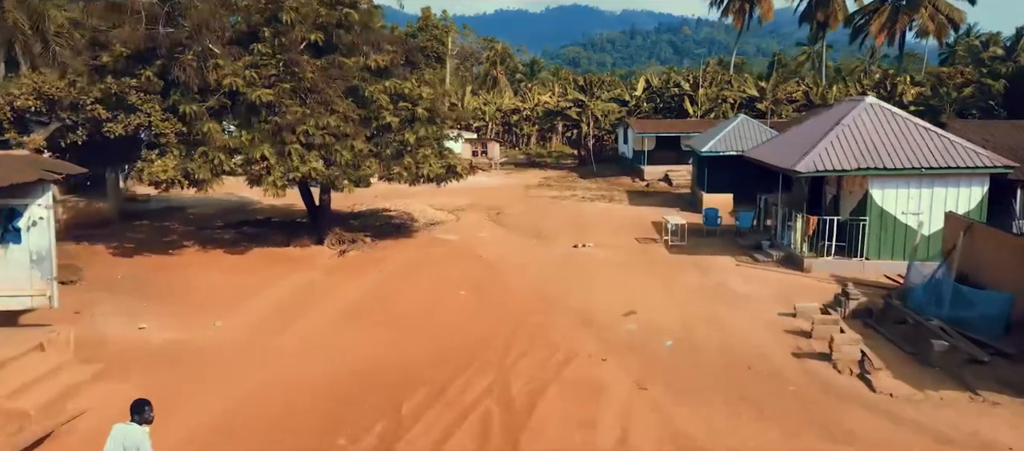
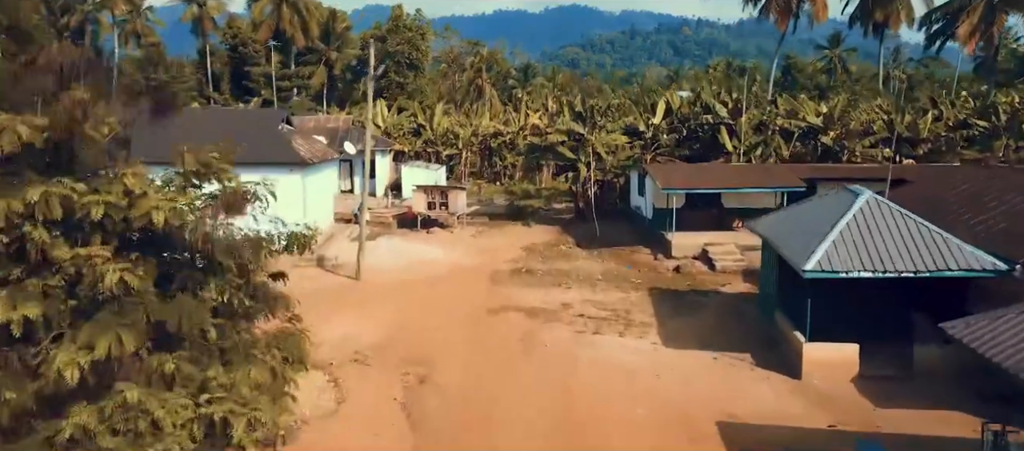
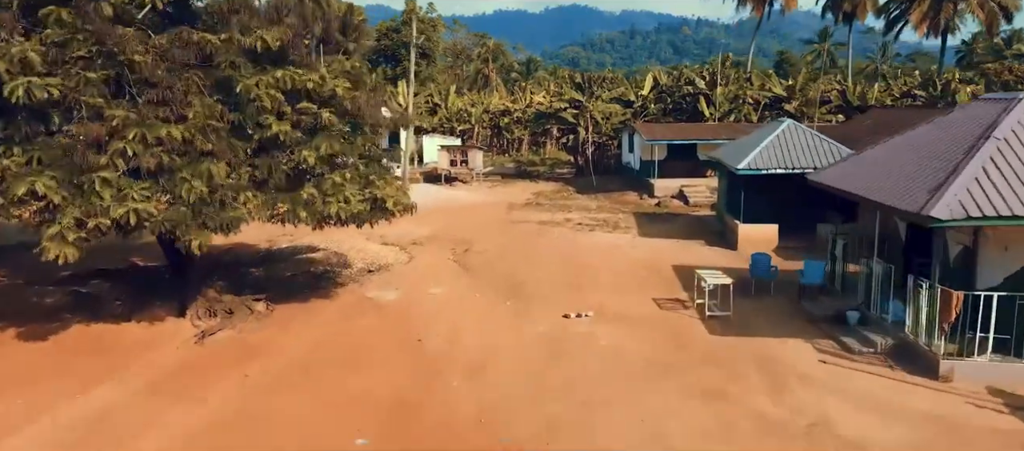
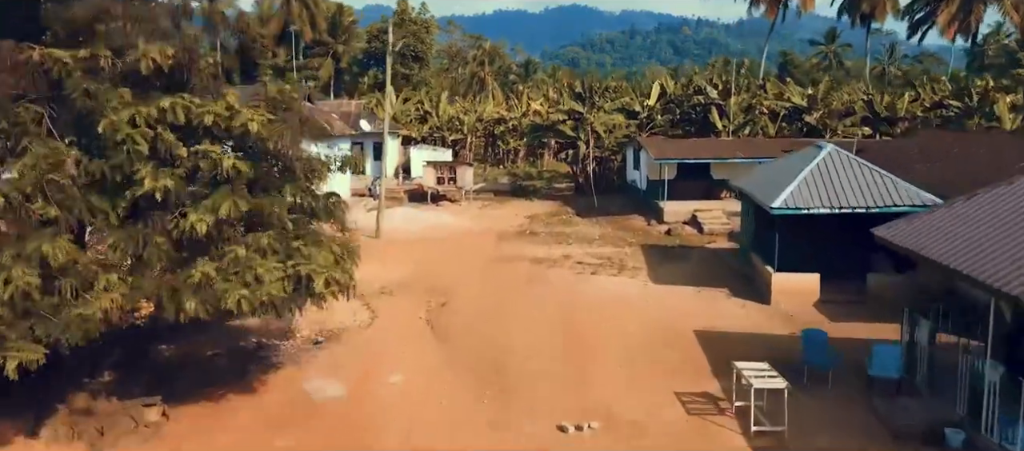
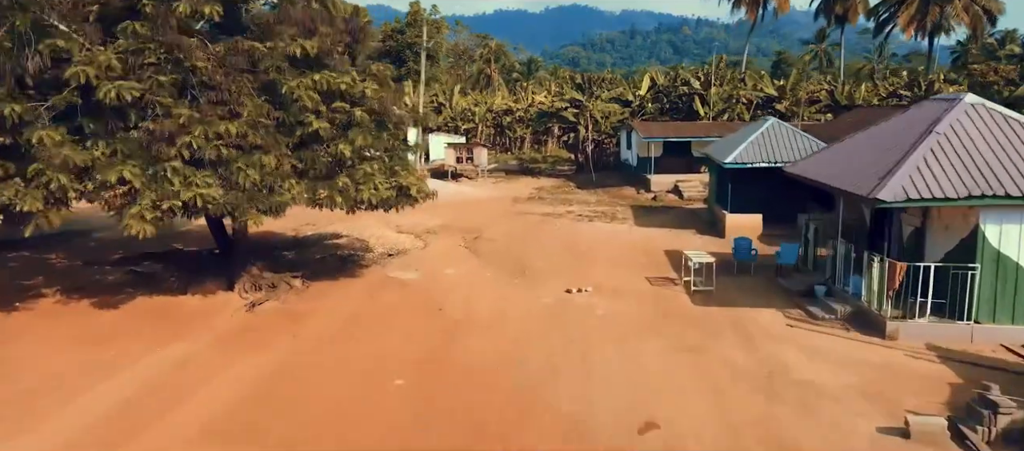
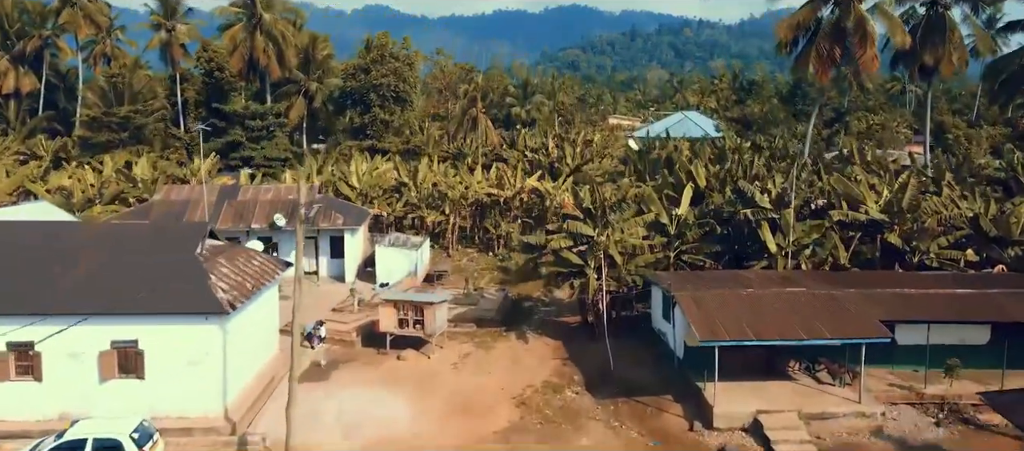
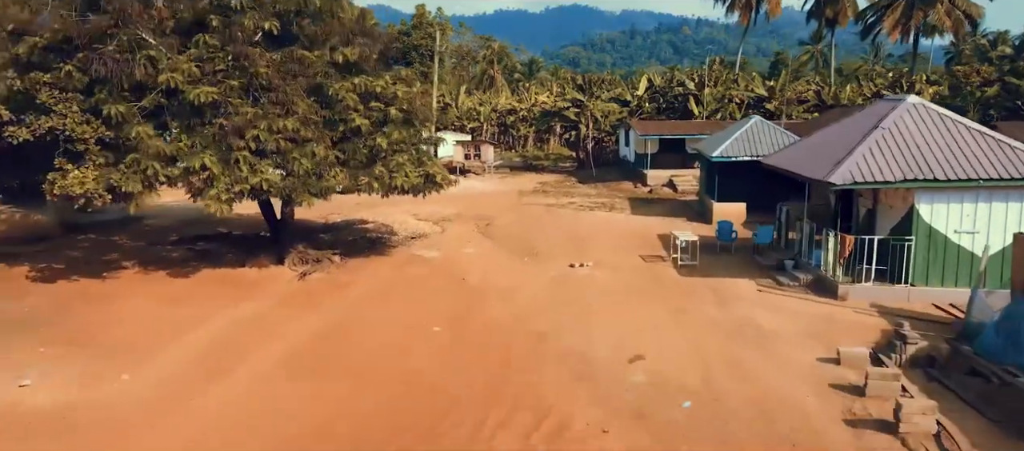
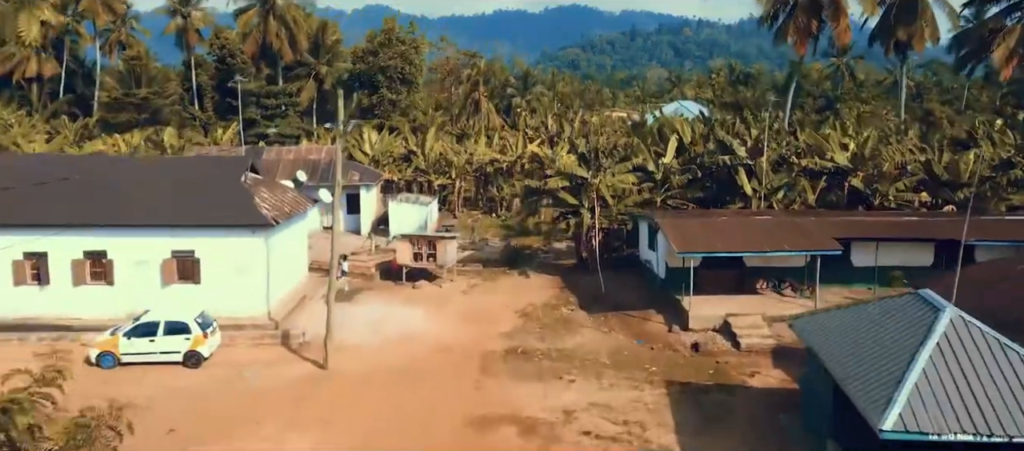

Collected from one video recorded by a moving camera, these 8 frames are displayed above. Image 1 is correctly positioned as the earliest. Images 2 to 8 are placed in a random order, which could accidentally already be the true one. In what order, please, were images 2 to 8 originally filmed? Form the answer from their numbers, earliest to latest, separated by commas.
7, 5, 3, 4, 2, 8, 6
